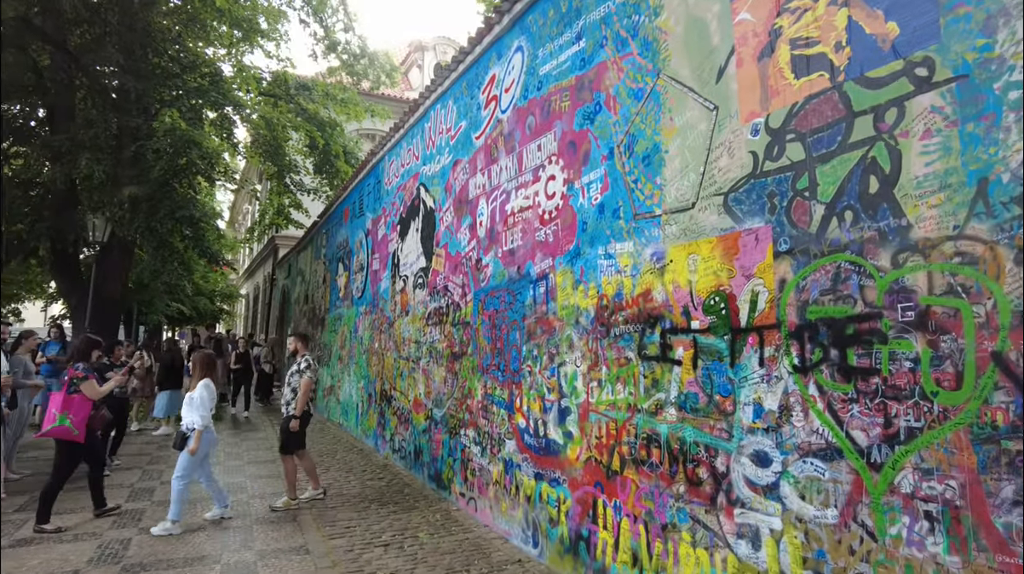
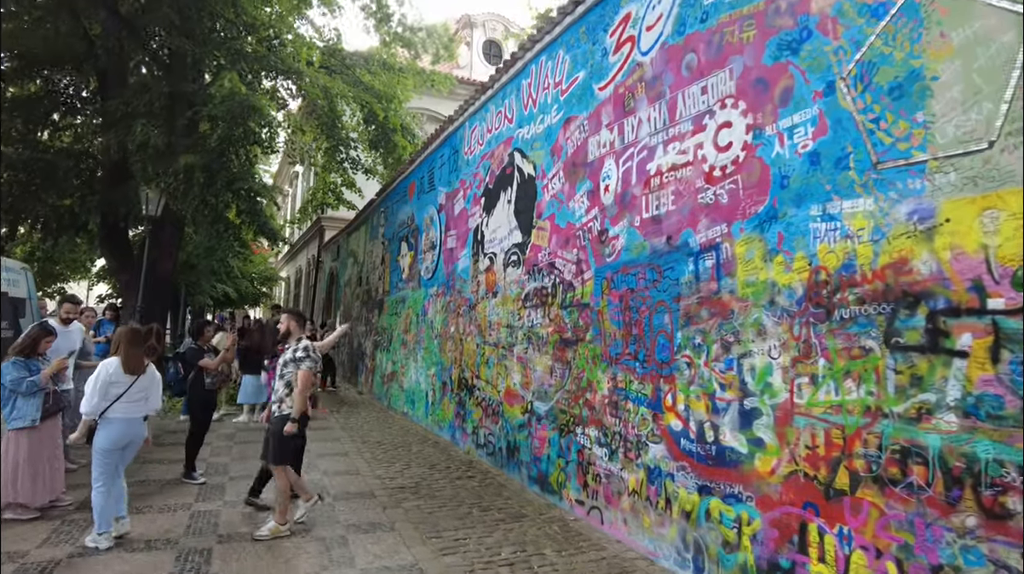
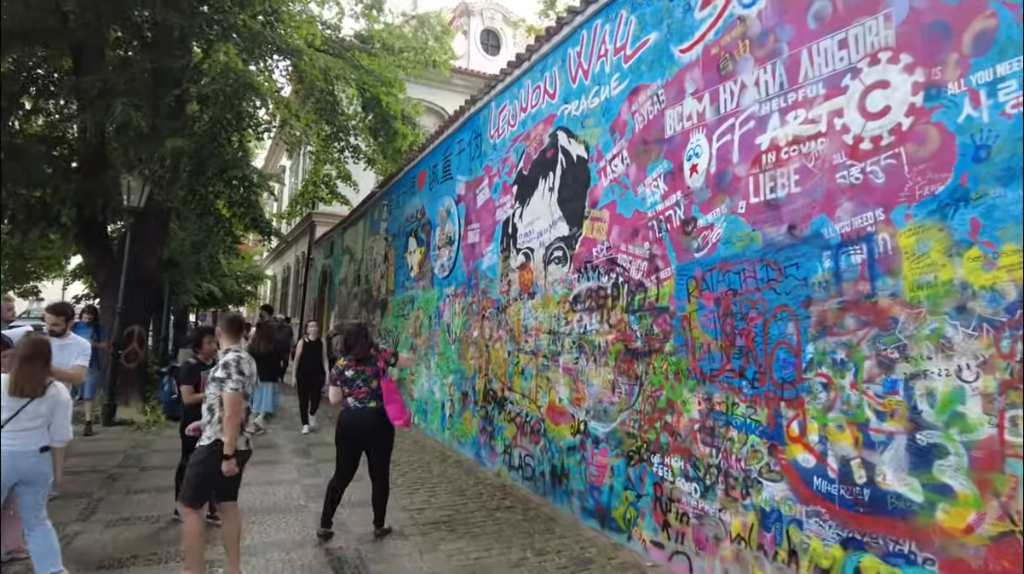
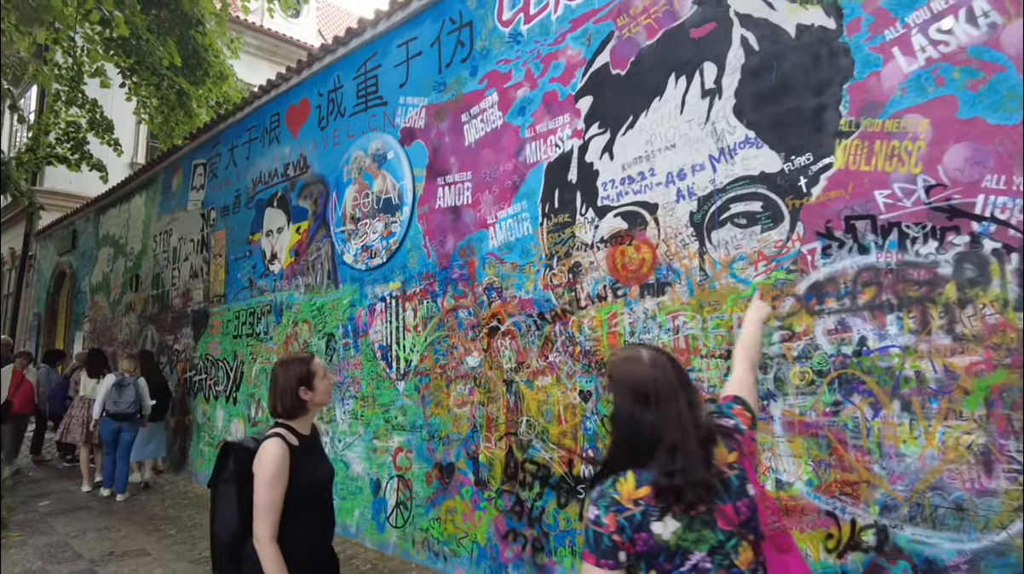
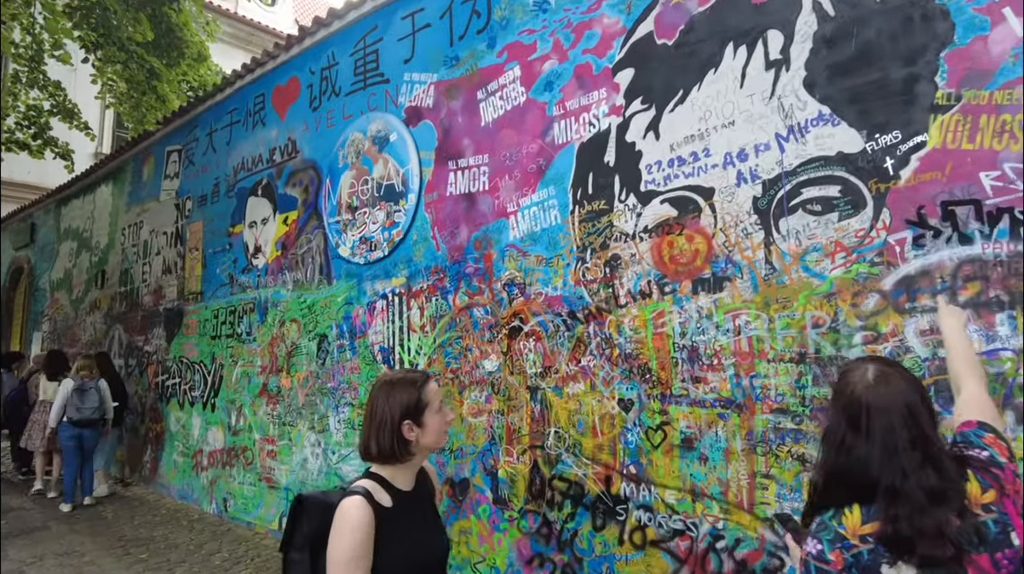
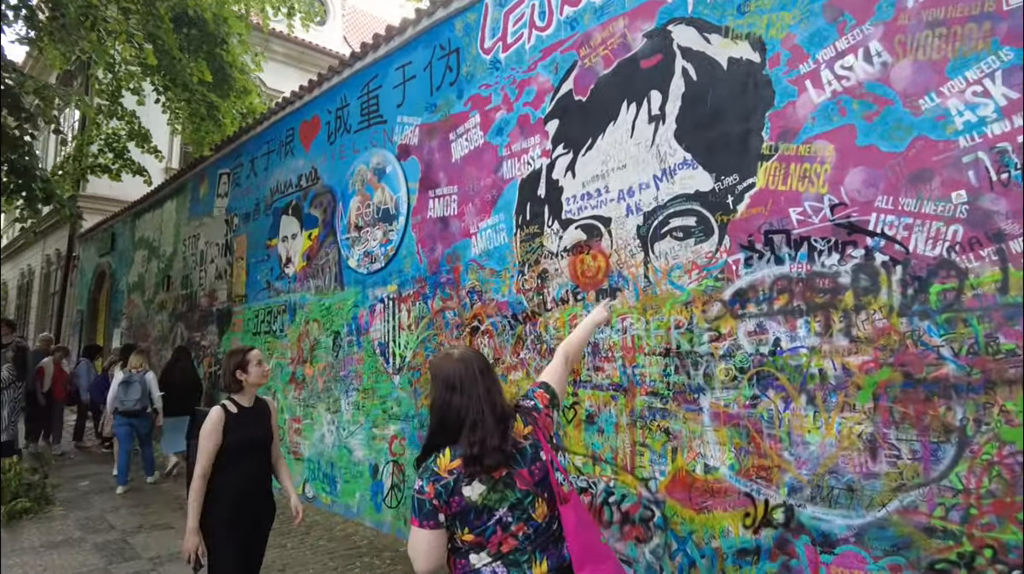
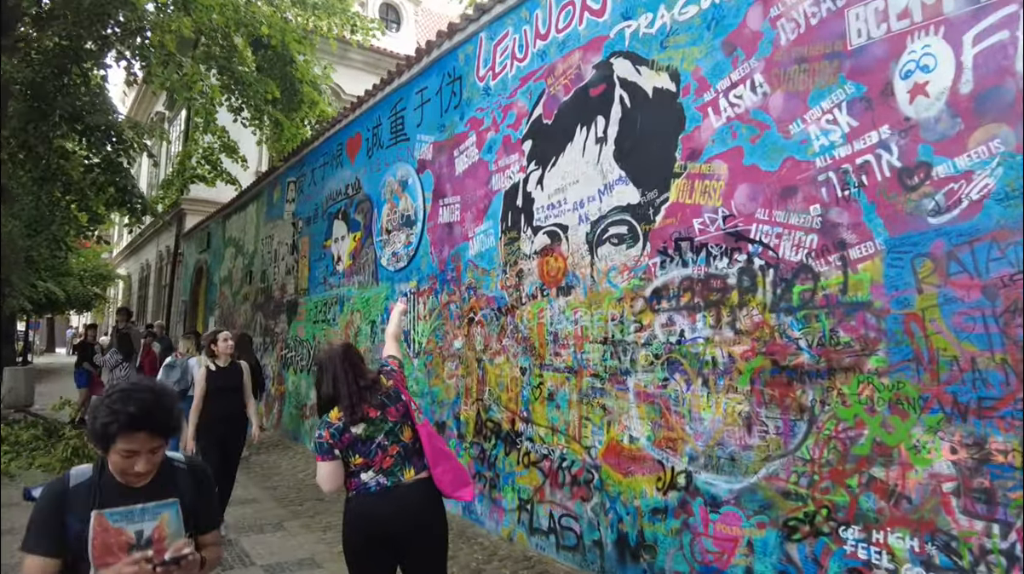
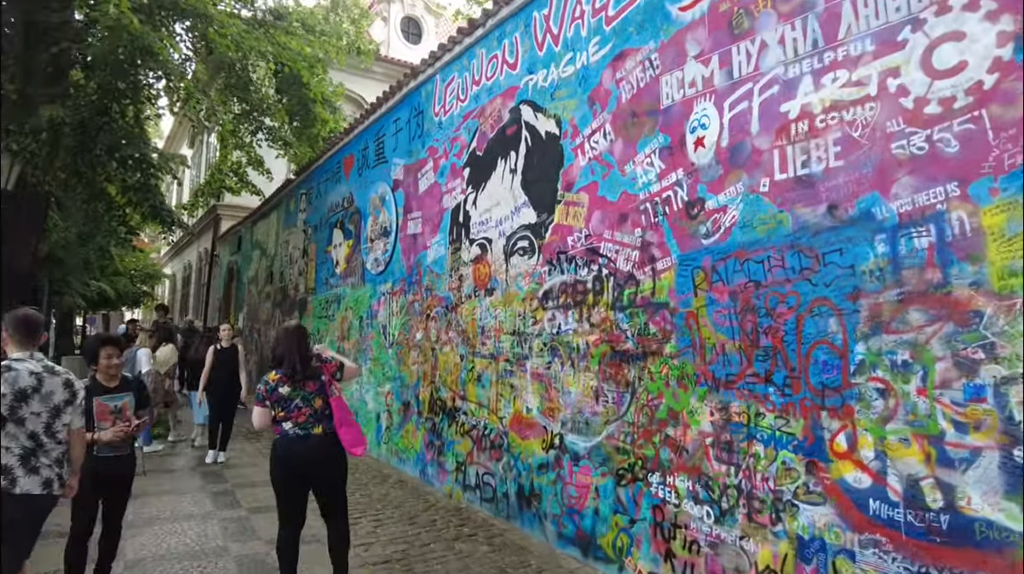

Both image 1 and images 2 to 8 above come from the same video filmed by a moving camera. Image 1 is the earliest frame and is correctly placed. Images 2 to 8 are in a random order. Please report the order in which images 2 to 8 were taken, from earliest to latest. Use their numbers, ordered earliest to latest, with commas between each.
2, 3, 8, 7, 6, 4, 5
